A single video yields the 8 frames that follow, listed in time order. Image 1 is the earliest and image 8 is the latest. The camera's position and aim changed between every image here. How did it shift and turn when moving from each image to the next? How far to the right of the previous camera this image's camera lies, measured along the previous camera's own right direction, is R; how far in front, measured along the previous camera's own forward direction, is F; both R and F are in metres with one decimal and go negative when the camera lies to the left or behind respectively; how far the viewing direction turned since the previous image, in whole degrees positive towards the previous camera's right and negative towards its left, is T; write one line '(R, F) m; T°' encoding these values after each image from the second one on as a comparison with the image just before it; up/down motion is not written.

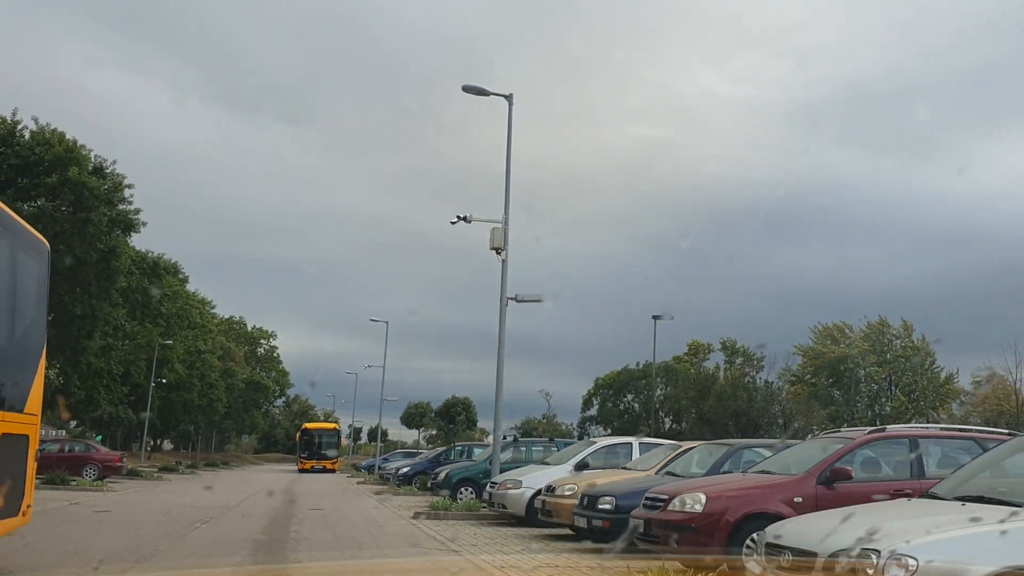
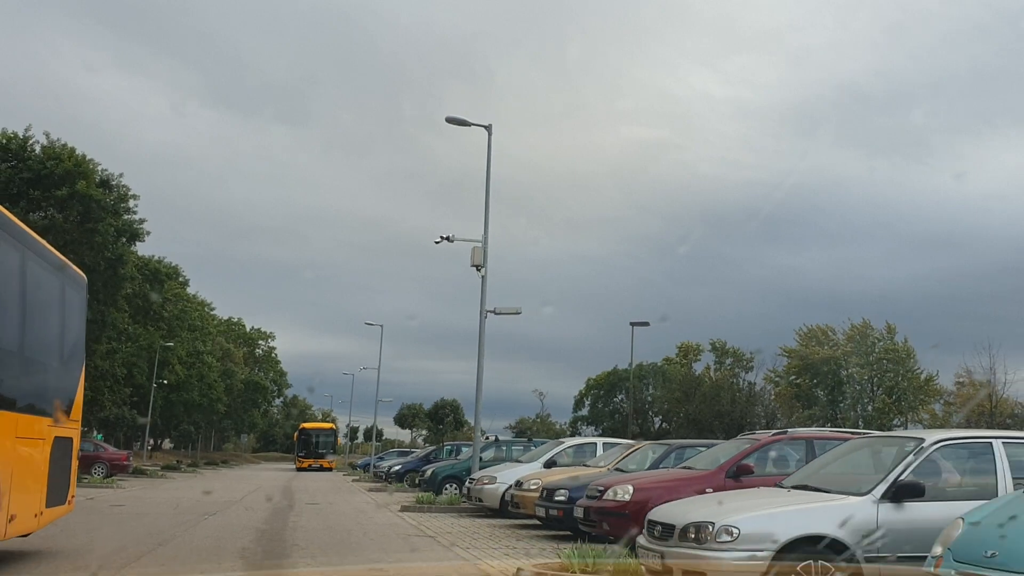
(+0.4, -1.5) m; 0°
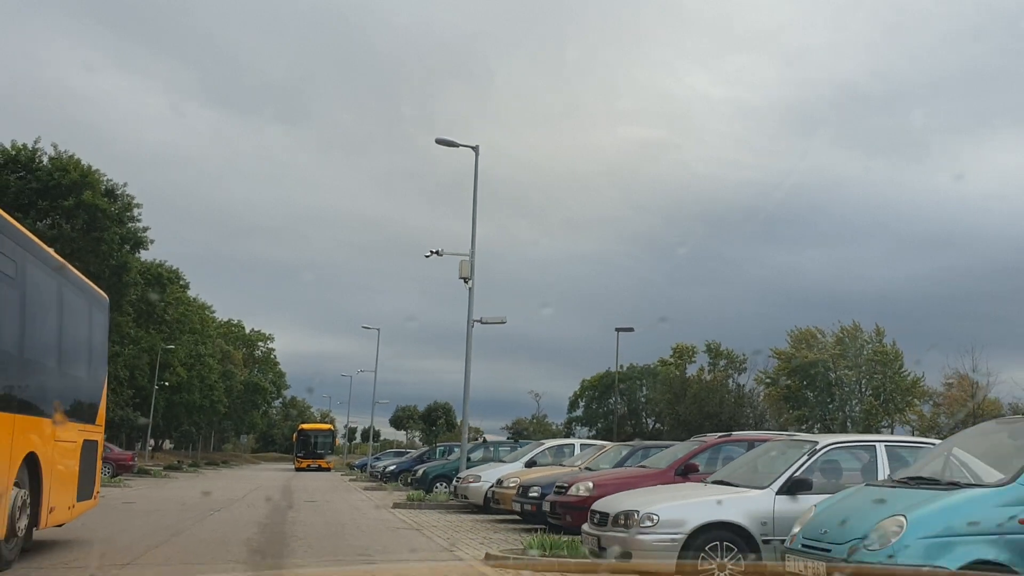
(+0.3, -1.1) m; 0°
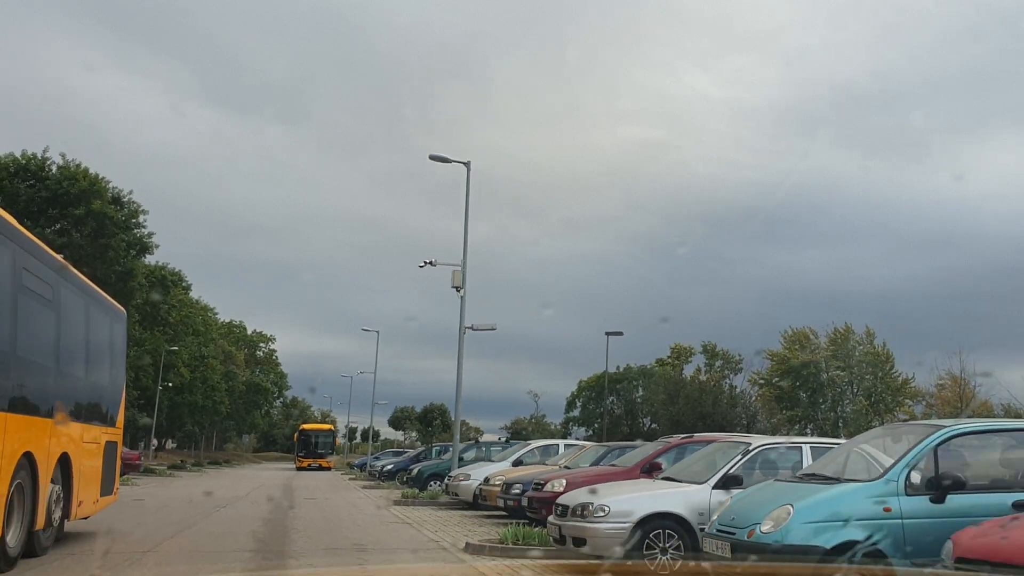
(+0.2, -1.0) m; 0°
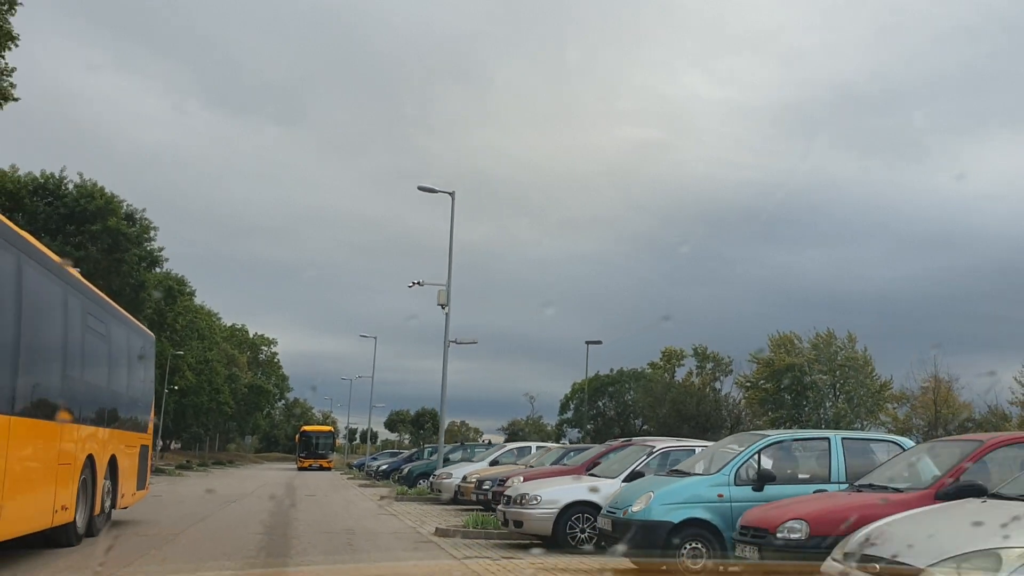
(+0.5, -2.1) m; 0°
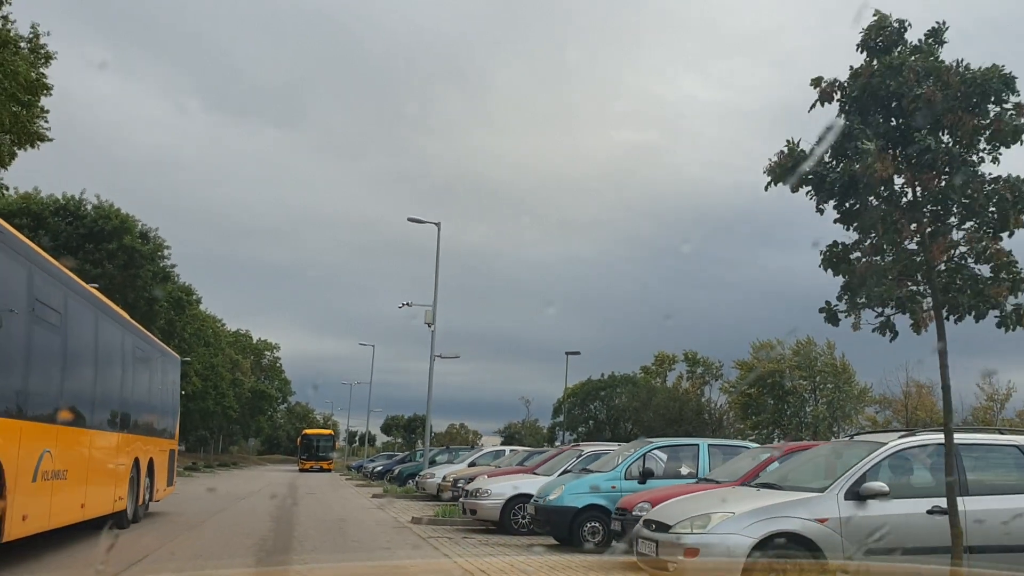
(+0.6, -2.6) m; 0°
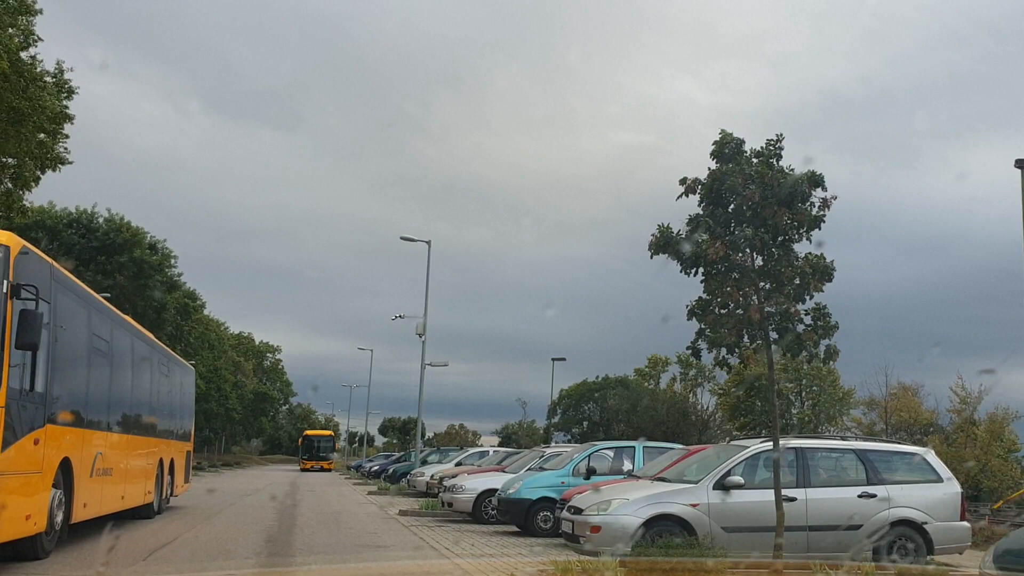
(+0.5, -2.0) m; 0°
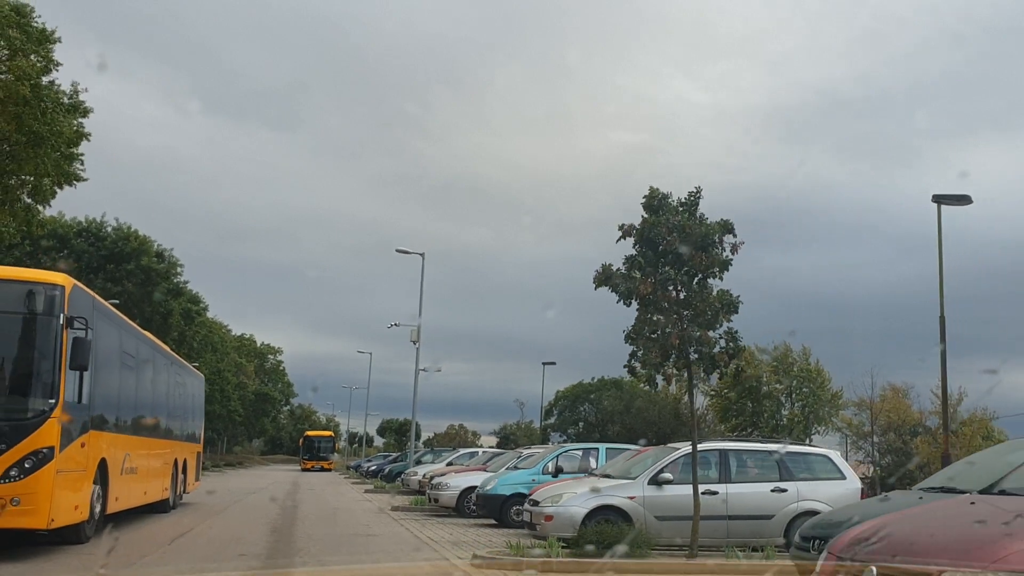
(+0.4, -1.5) m; 0°
